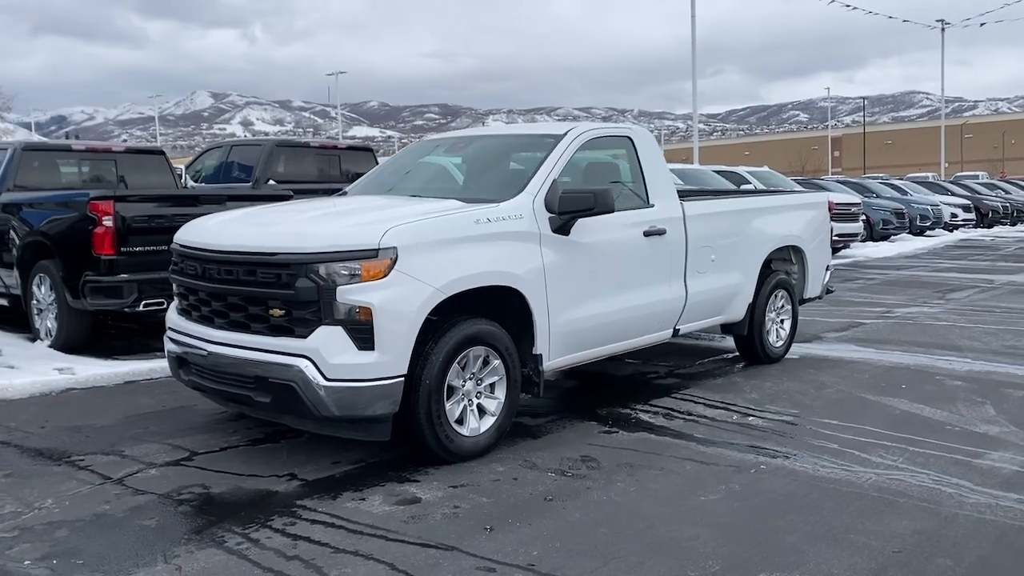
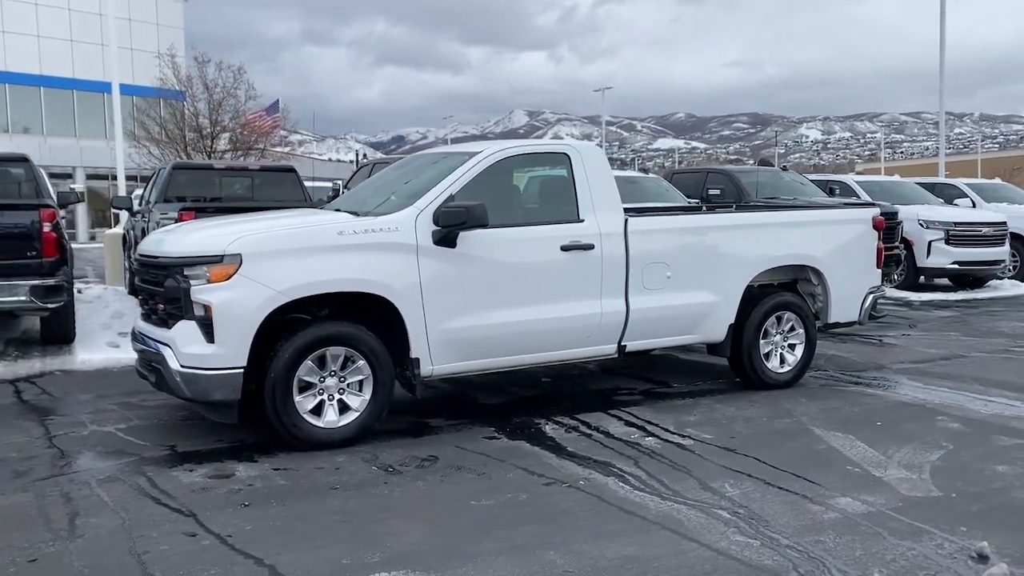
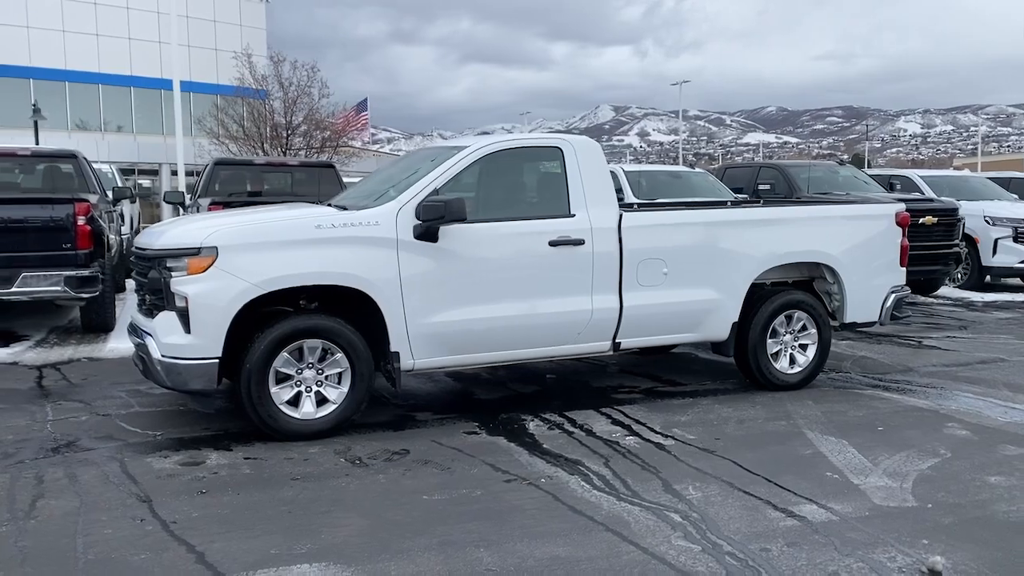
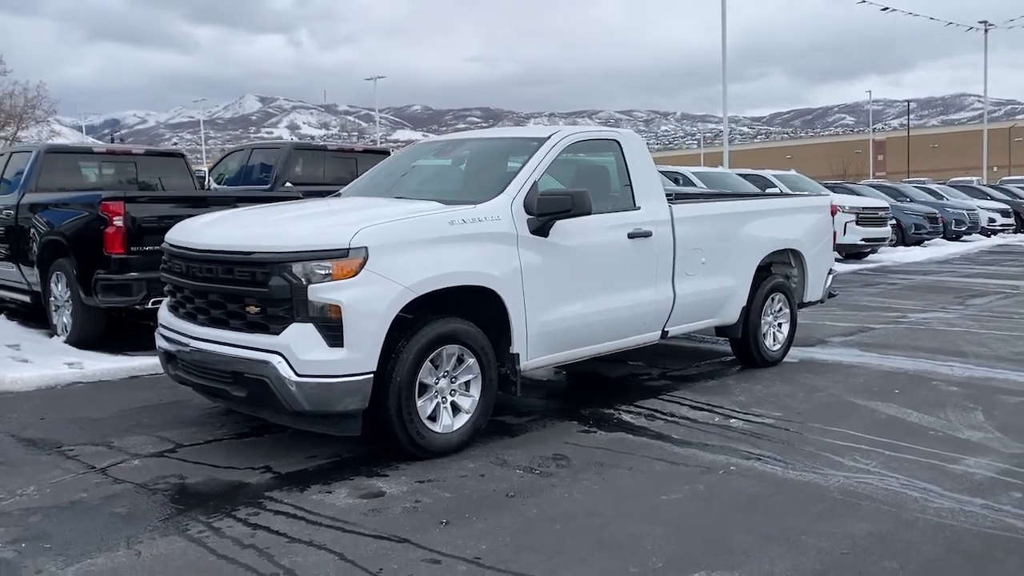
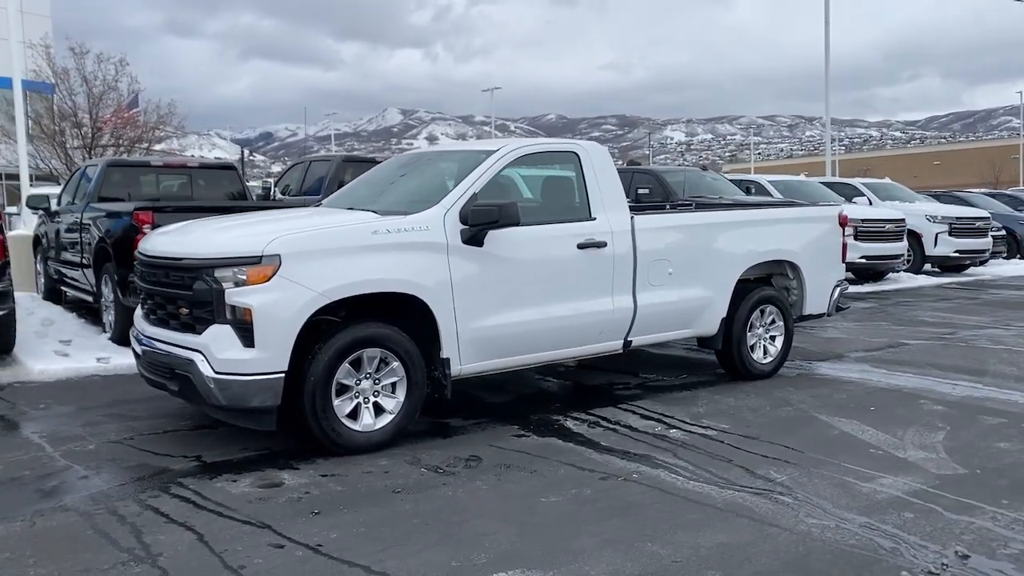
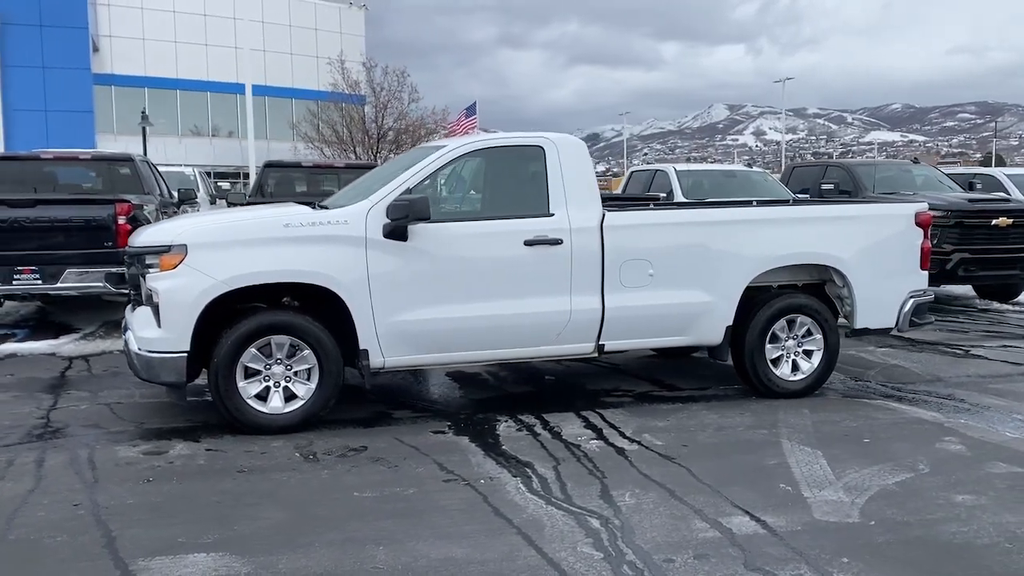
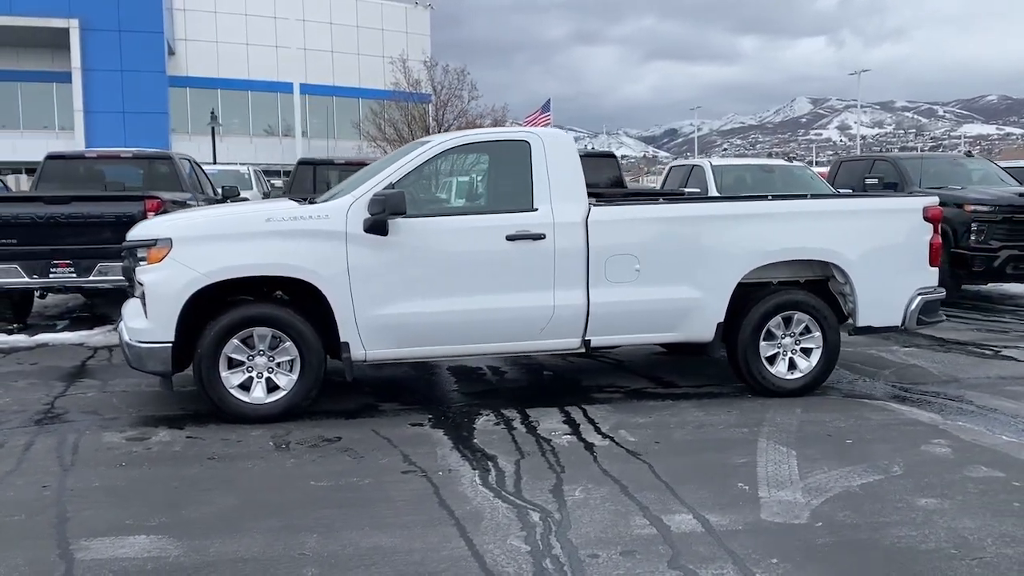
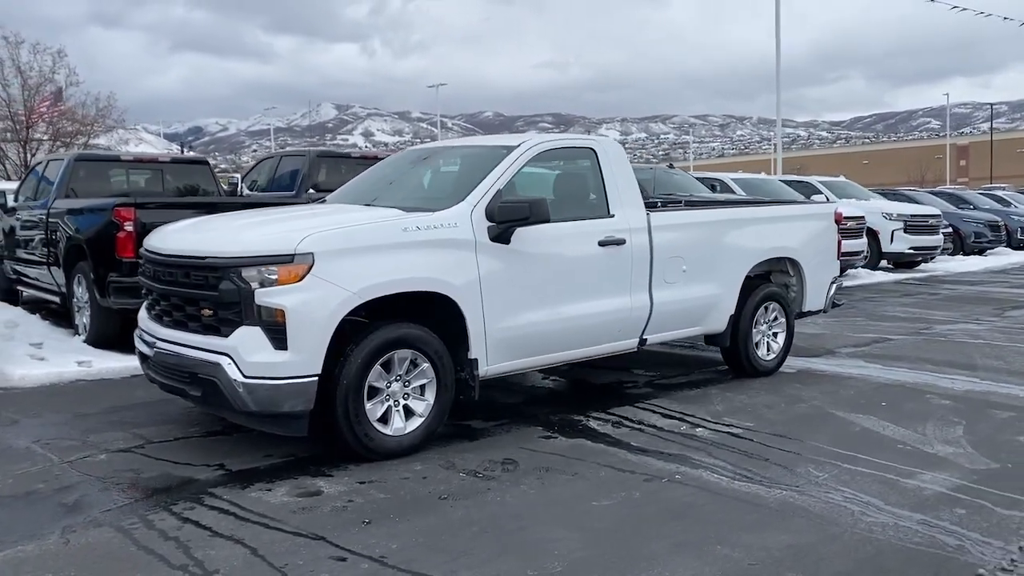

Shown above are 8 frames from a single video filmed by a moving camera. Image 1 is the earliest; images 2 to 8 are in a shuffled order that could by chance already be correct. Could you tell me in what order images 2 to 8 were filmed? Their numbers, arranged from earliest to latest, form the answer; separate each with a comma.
4, 8, 5, 2, 3, 6, 7
